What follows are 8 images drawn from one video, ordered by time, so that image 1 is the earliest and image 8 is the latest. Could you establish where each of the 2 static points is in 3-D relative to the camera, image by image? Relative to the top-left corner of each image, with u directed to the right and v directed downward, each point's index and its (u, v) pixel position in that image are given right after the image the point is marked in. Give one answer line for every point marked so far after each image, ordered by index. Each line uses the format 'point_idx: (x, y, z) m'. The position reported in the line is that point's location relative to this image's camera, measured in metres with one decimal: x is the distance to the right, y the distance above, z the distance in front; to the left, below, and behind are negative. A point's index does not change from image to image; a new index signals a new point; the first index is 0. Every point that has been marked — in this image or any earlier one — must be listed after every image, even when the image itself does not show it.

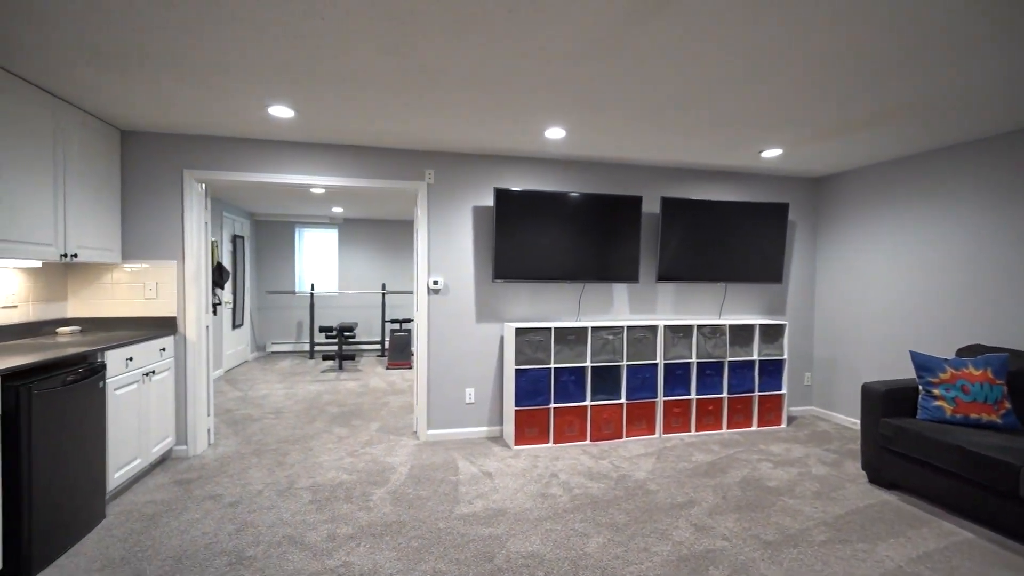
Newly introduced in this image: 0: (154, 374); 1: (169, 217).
0: (-2.2, -0.5, +2.9) m
1: (-2.4, +0.5, +3.2) m
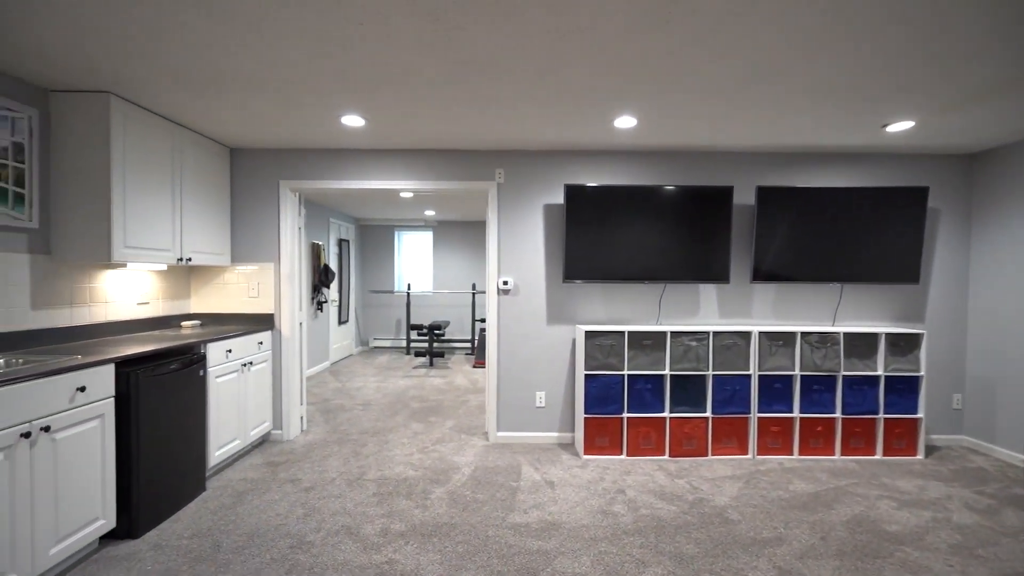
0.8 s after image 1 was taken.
0: (-1.8, -0.5, +3.3) m
1: (-1.9, +0.5, +3.6) m
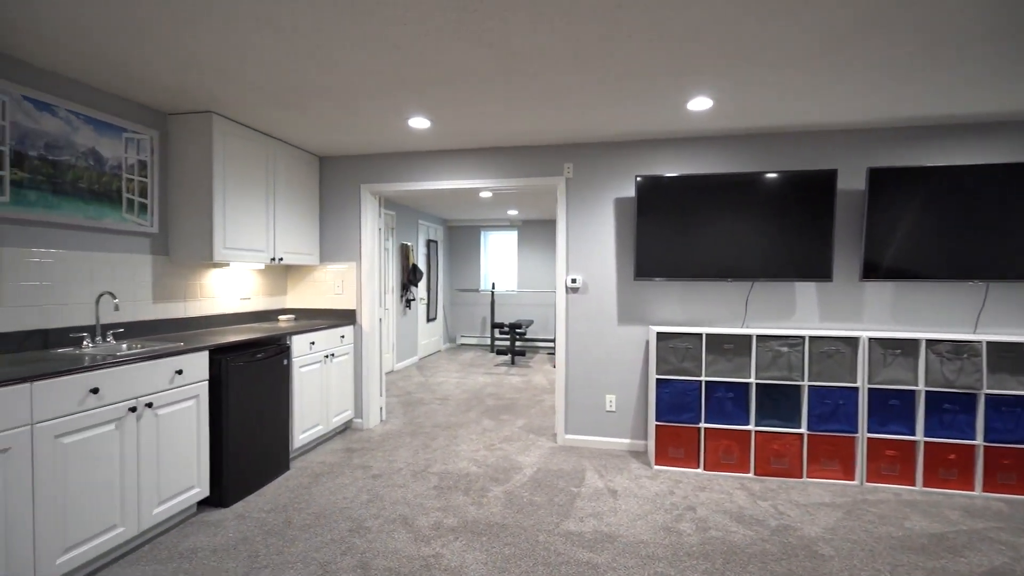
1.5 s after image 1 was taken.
0: (-1.3, -0.5, +3.5) m
1: (-1.3, +0.5, +3.8) m
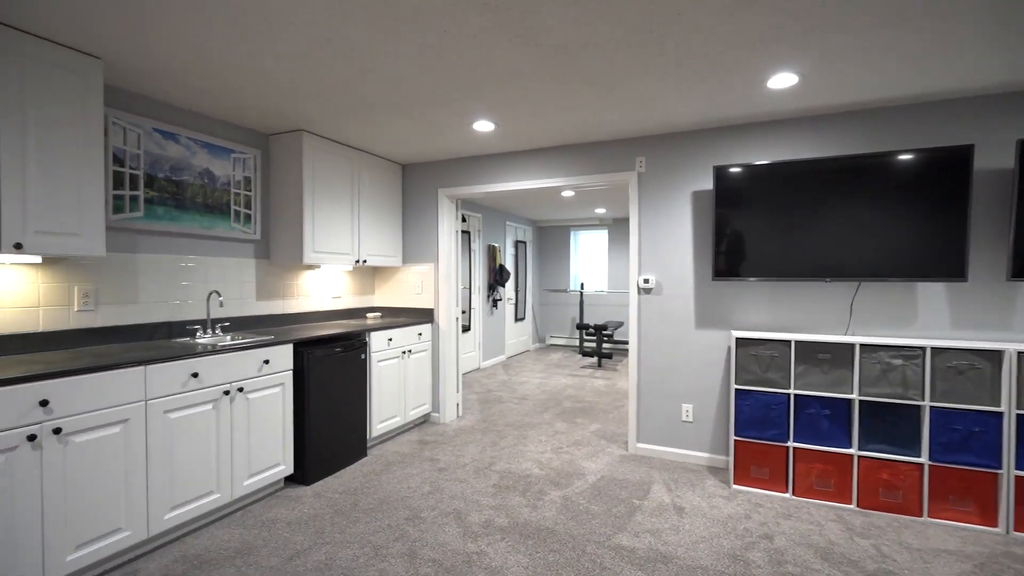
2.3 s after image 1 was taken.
0: (-0.8, -0.5, +3.7) m
1: (-0.7, +0.5, +4.0) m
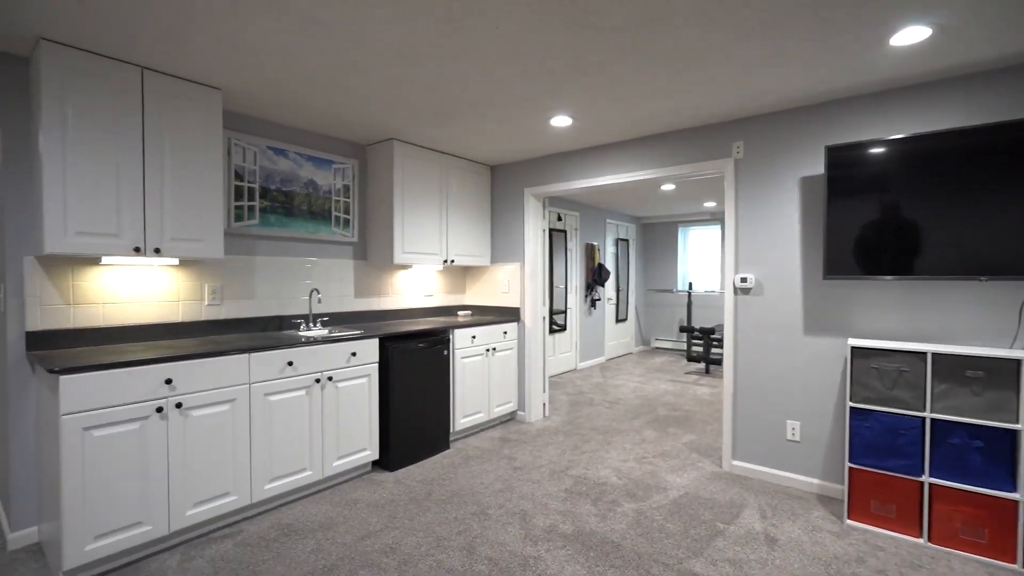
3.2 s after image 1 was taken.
0: (-0.1, -0.5, +3.8) m
1: (0.0, +0.5, +4.1) m
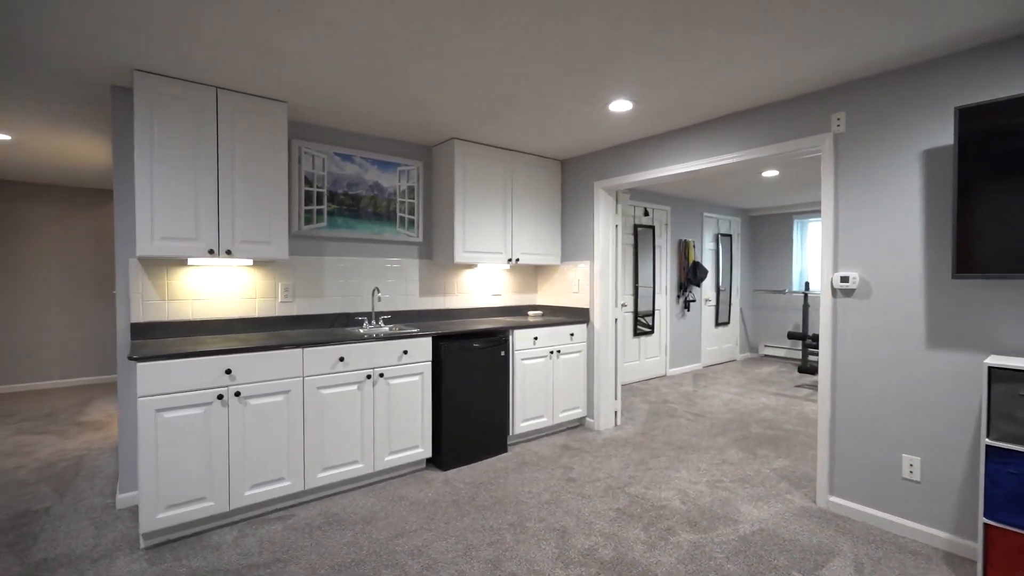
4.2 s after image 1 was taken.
0: (+0.4, -0.5, +3.6) m
1: (+0.6, +0.5, +3.8) m
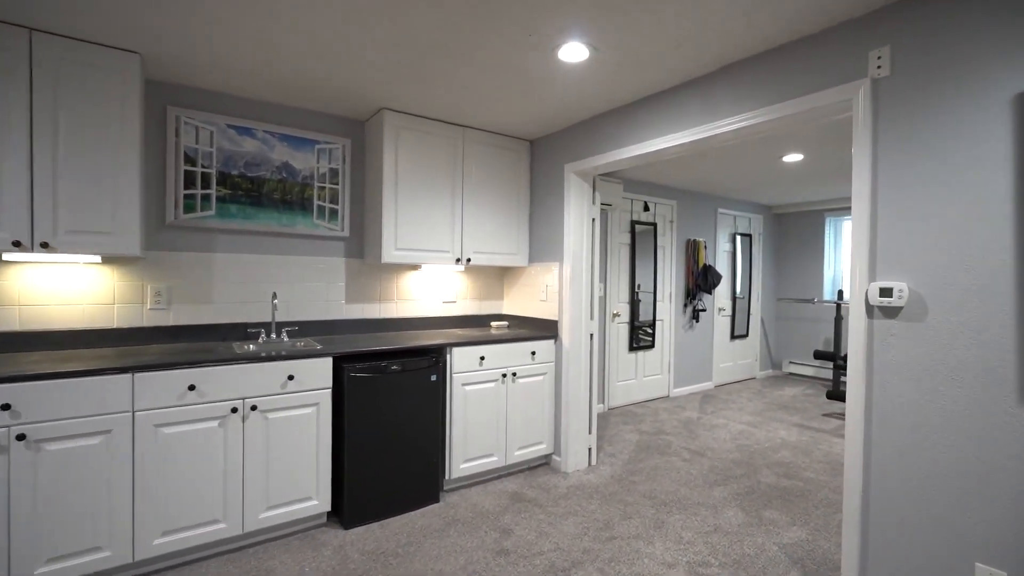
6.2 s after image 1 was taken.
0: (0.0, -0.5, +2.9) m
1: (+0.3, +0.5, +3.1) m
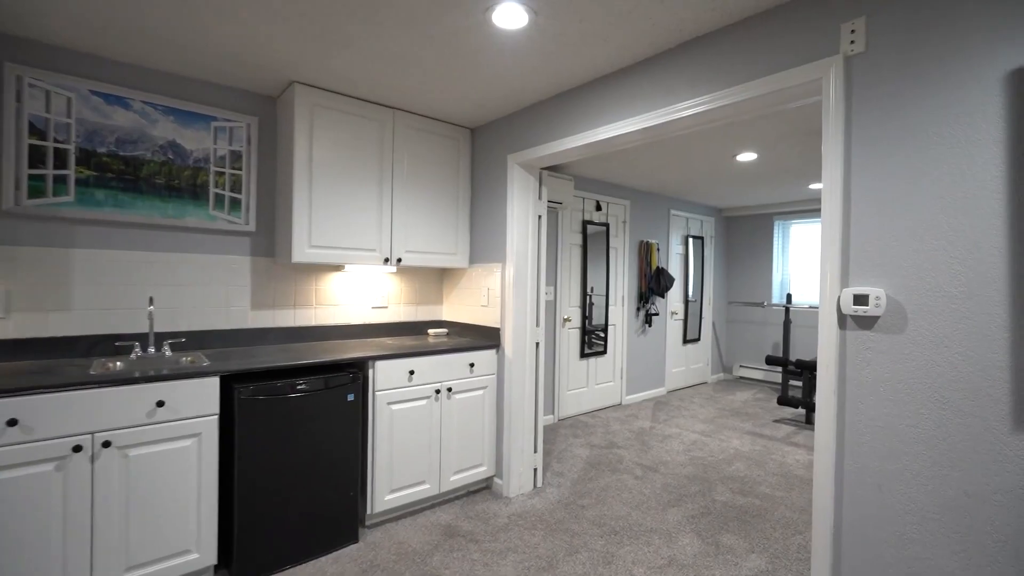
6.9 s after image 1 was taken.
0: (-0.3, -0.6, +2.6) m
1: (-0.1, +0.4, +2.8) m
